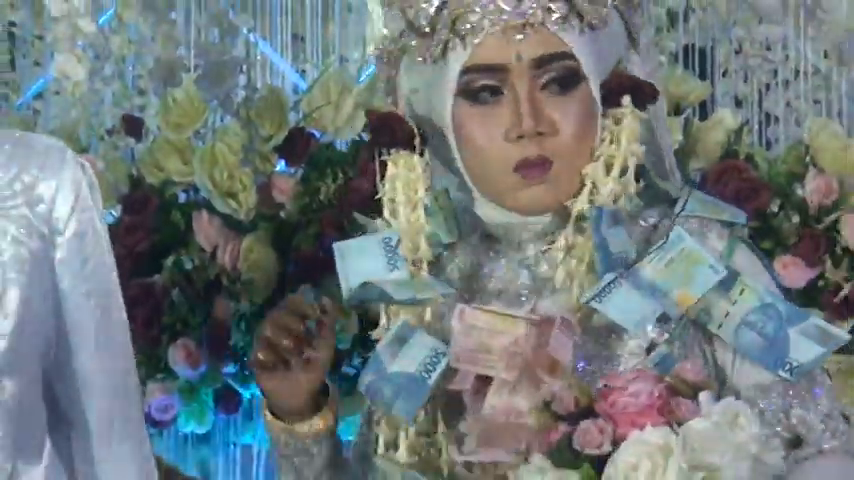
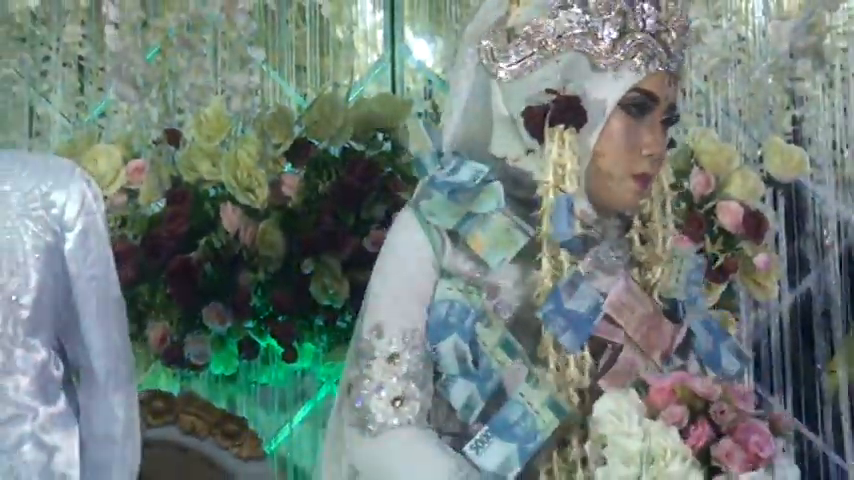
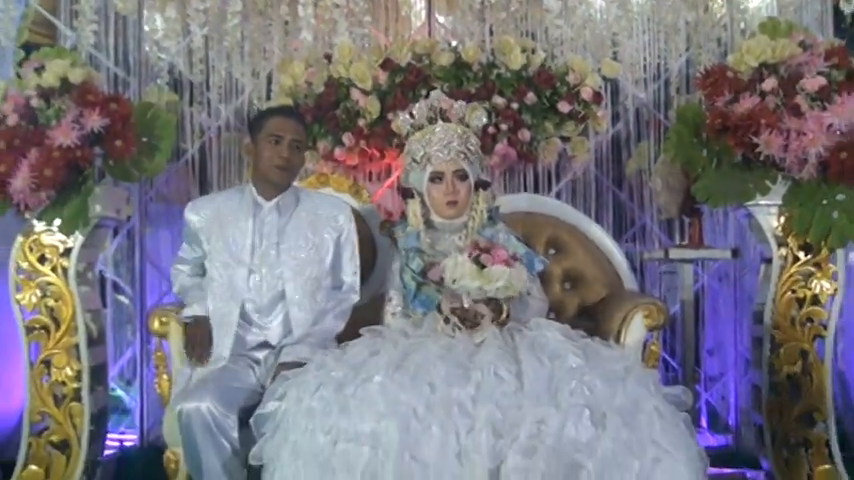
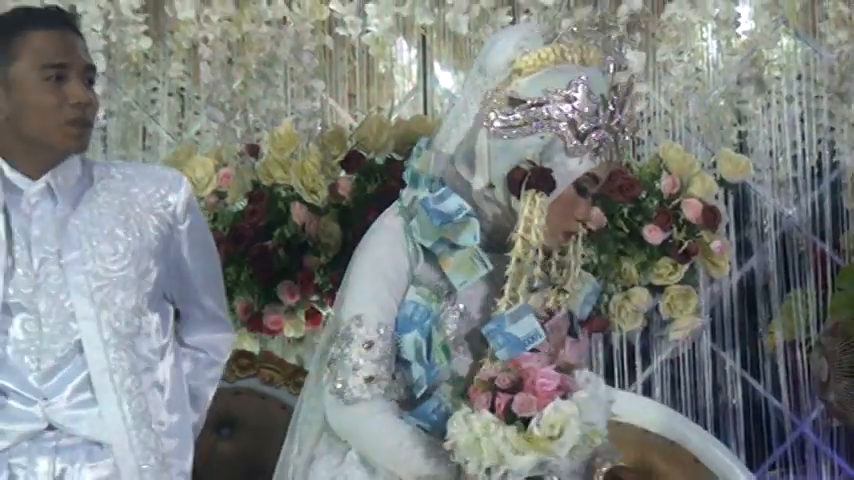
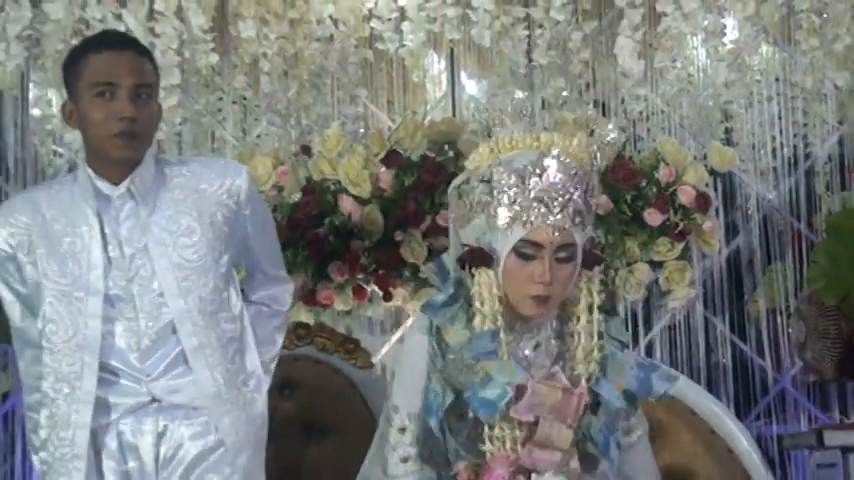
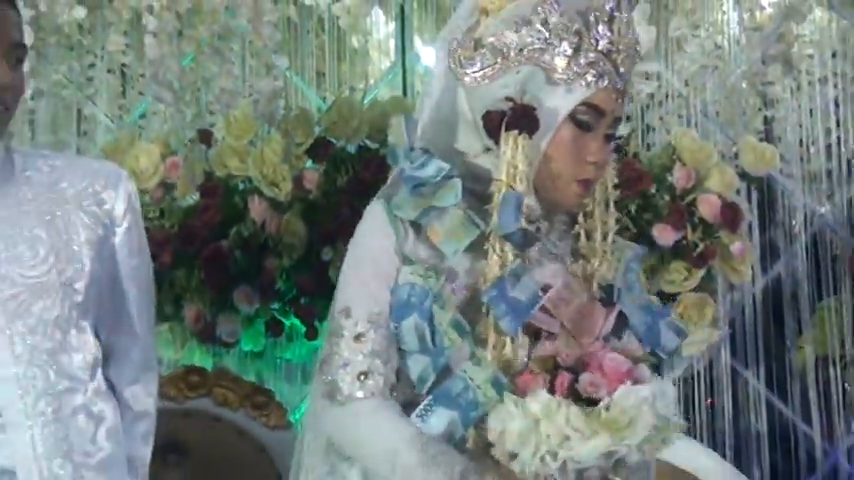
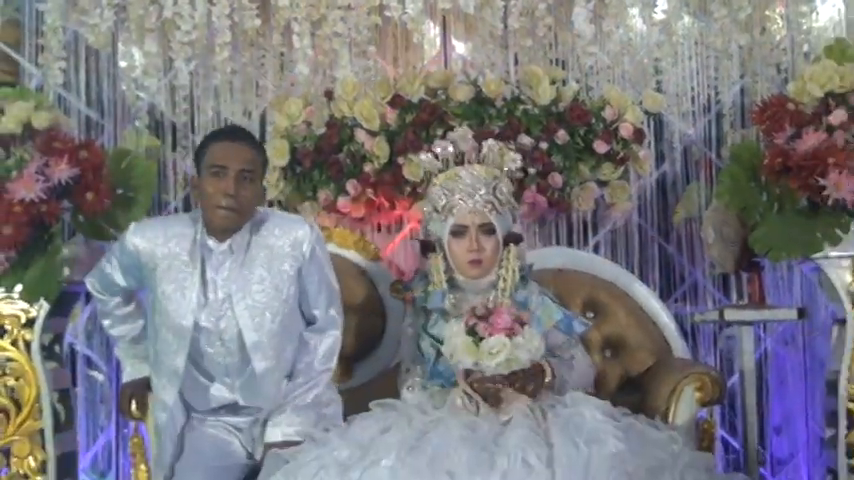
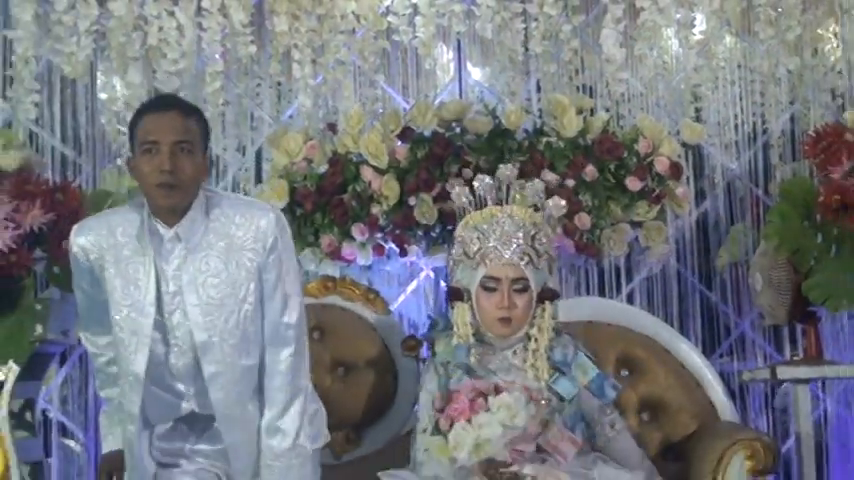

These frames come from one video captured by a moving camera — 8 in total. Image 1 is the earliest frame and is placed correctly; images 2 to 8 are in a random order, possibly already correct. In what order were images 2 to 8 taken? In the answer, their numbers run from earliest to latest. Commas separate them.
2, 6, 4, 5, 8, 7, 3
